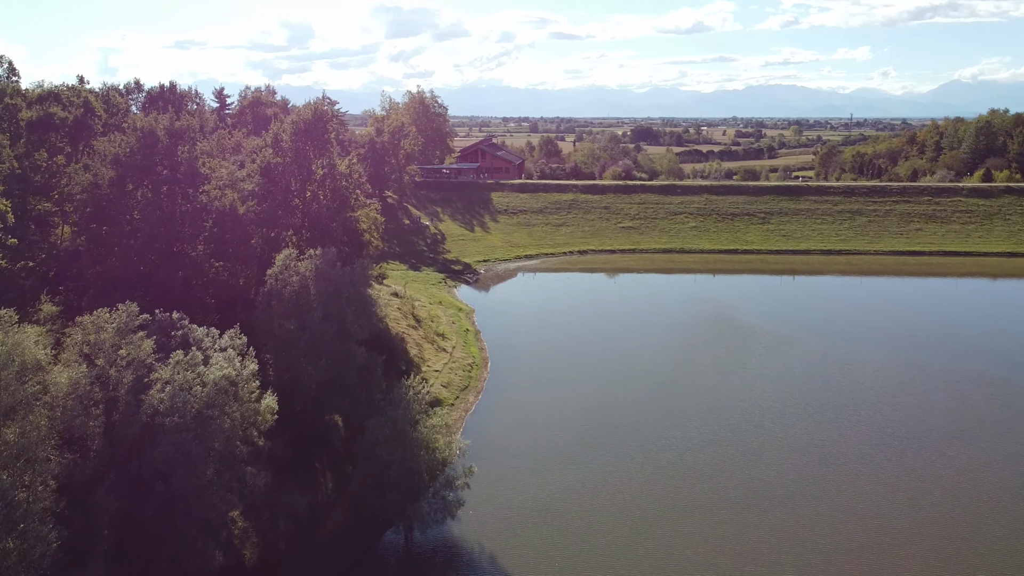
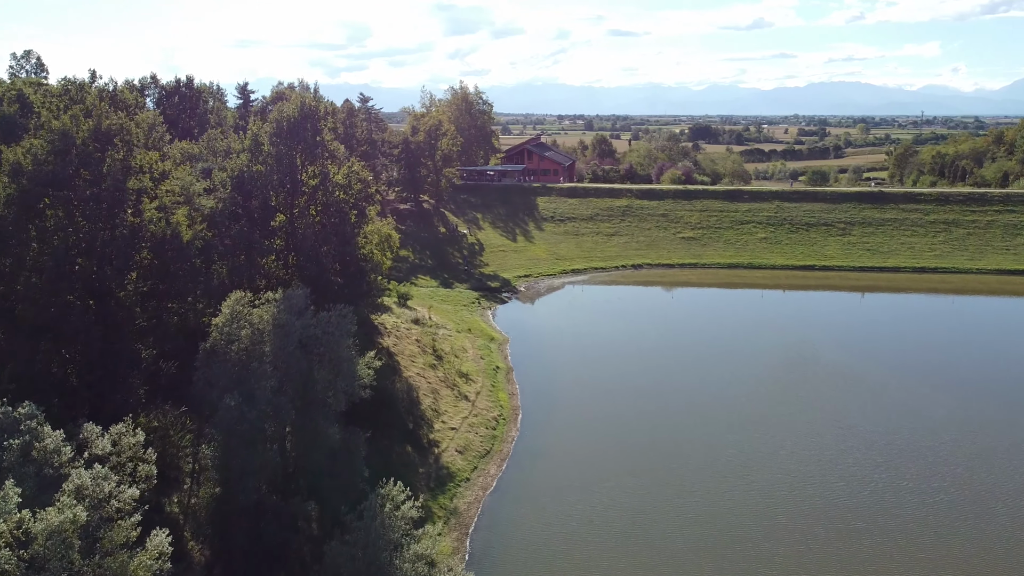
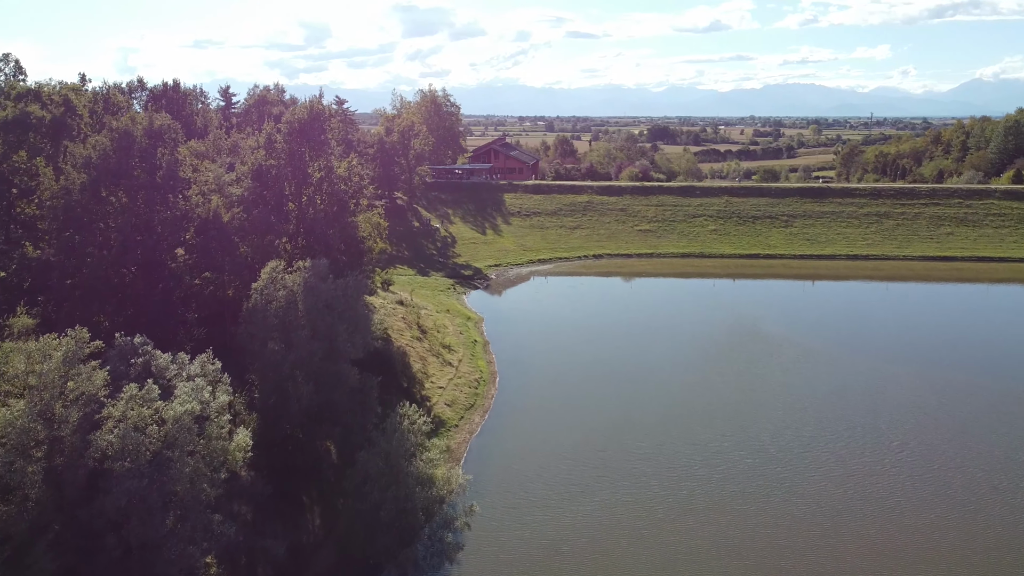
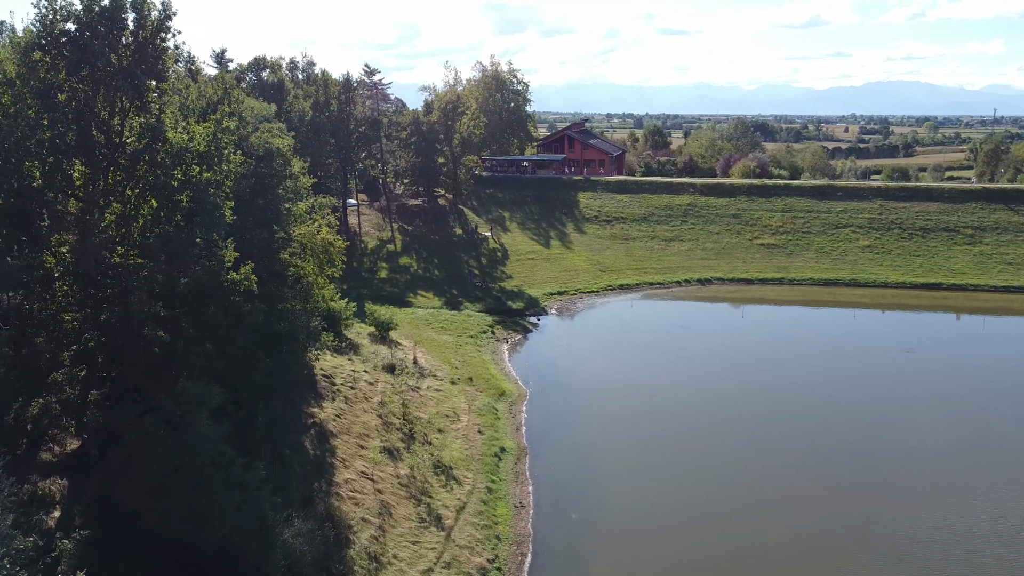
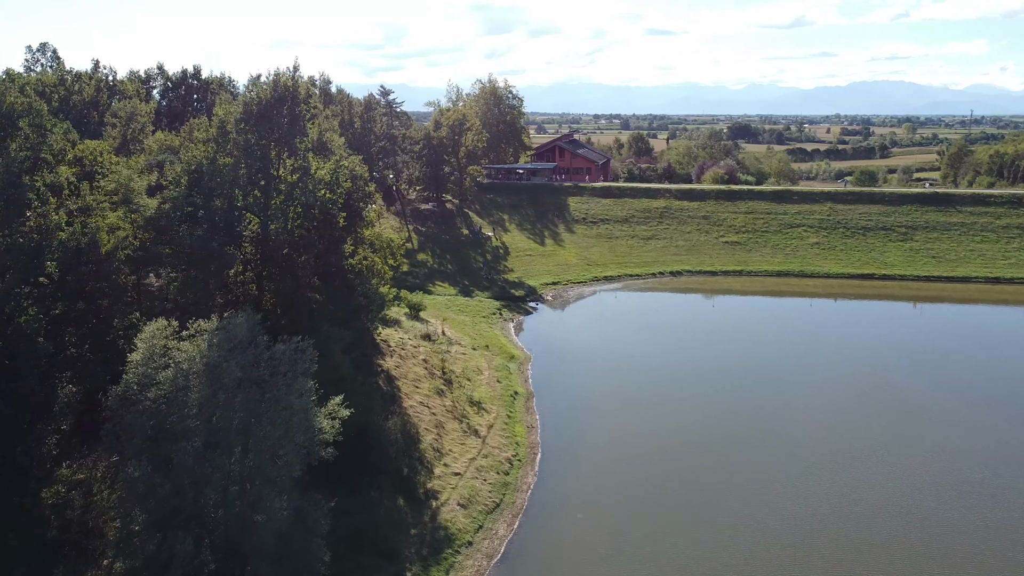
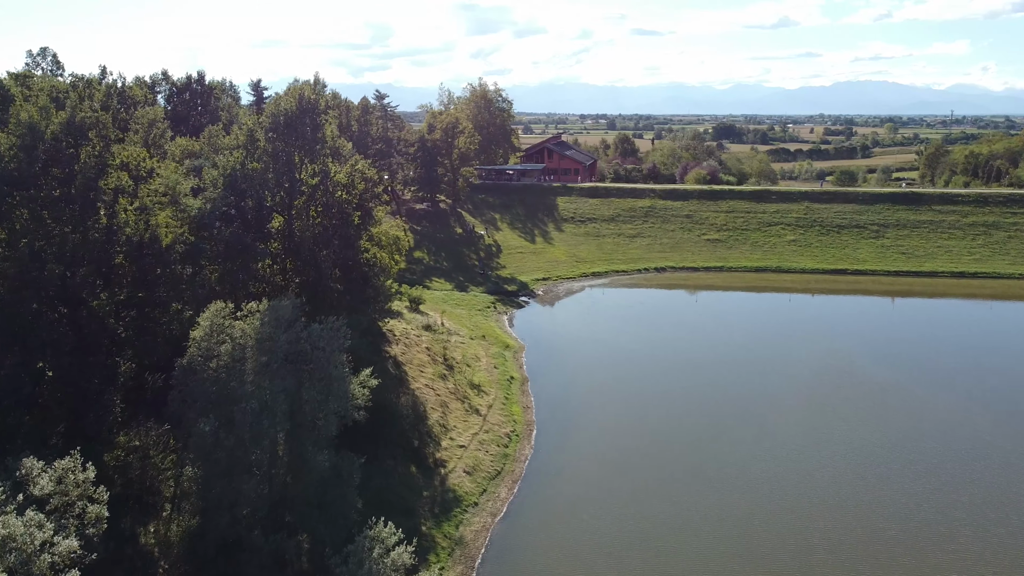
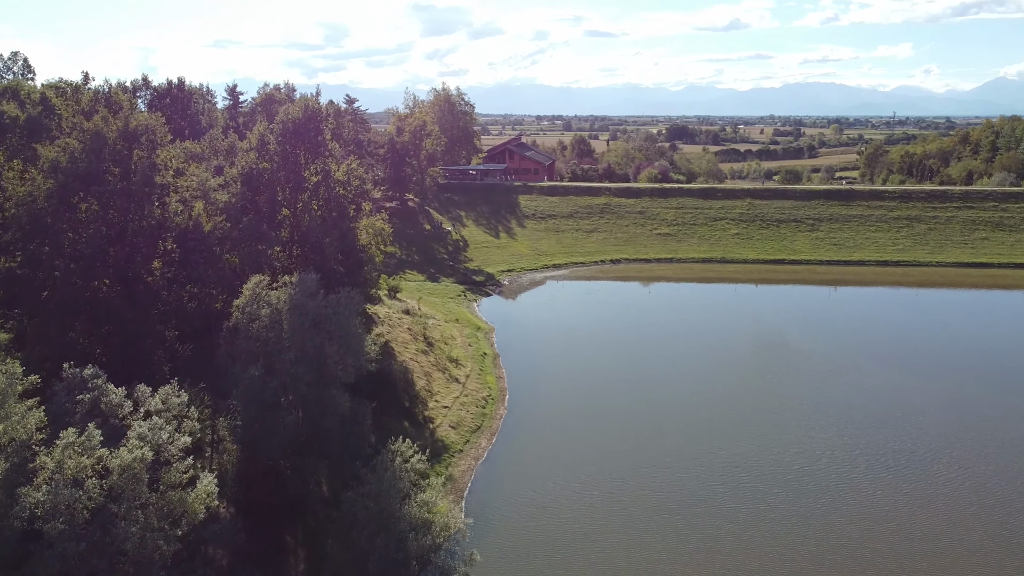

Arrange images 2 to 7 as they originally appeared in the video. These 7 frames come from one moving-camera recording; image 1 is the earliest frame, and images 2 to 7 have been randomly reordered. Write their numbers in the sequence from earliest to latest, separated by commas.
3, 7, 2, 6, 5, 4
